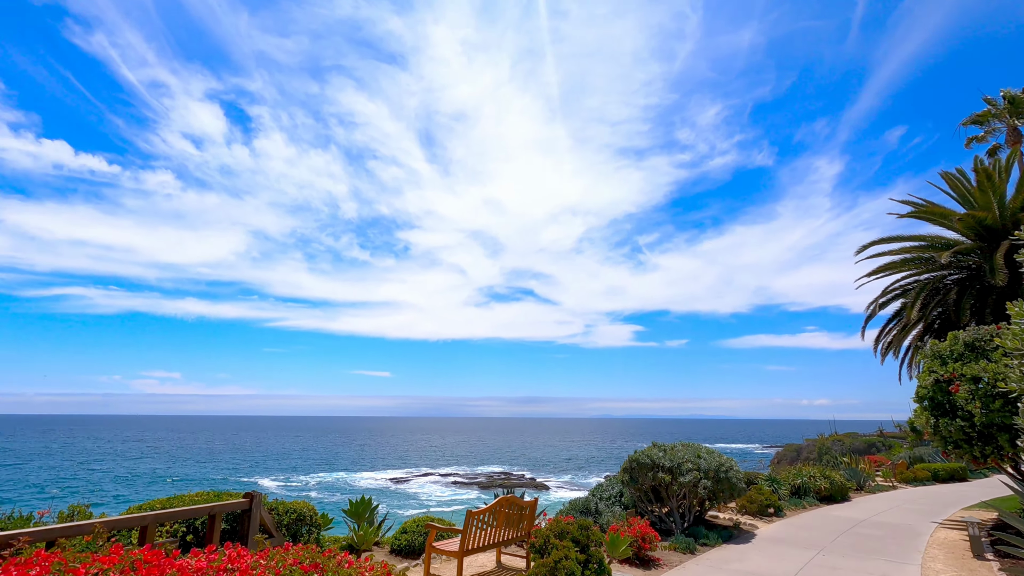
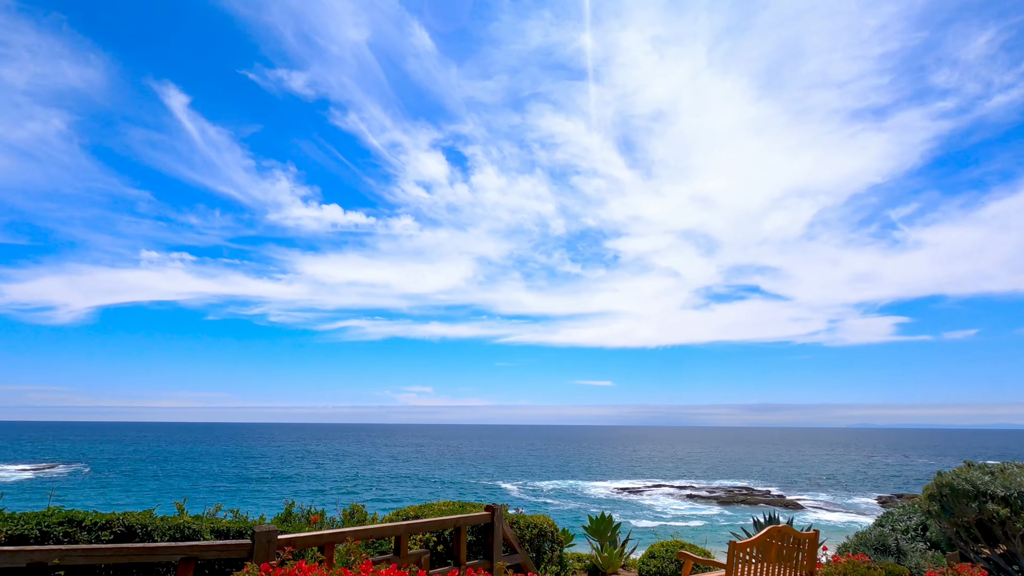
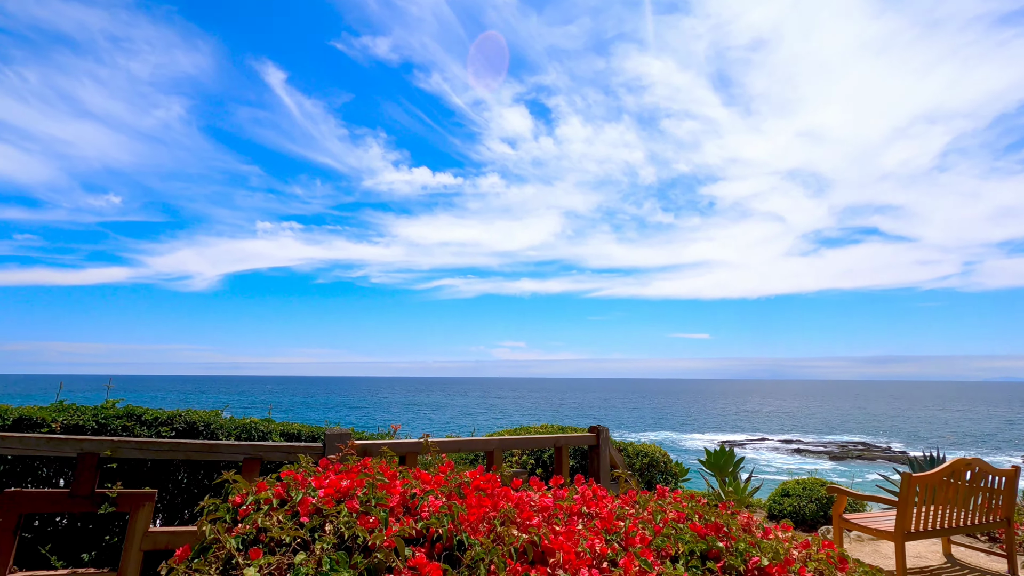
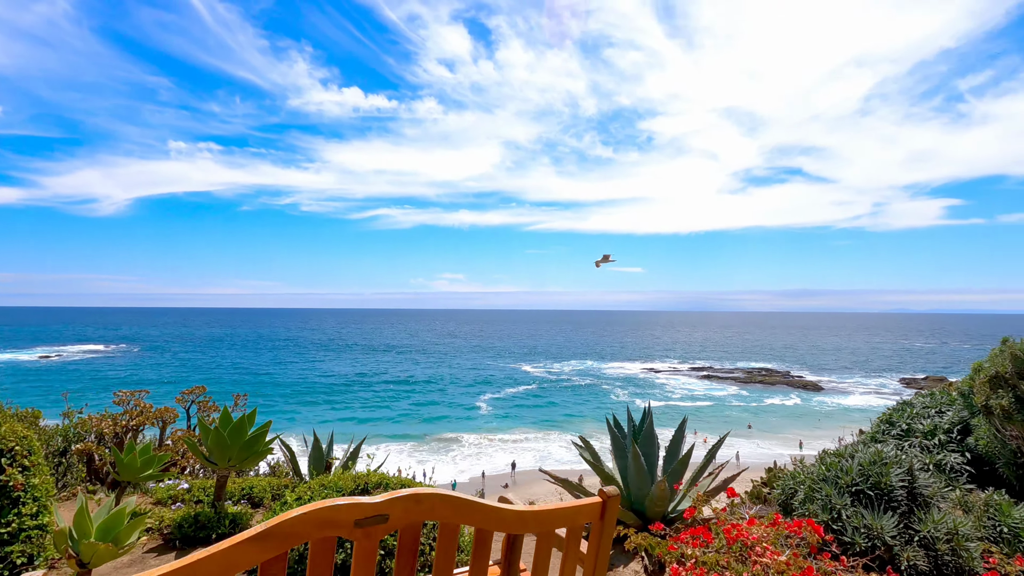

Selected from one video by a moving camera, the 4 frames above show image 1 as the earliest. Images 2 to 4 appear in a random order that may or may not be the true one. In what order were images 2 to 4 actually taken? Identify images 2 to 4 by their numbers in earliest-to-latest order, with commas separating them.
2, 3, 4
